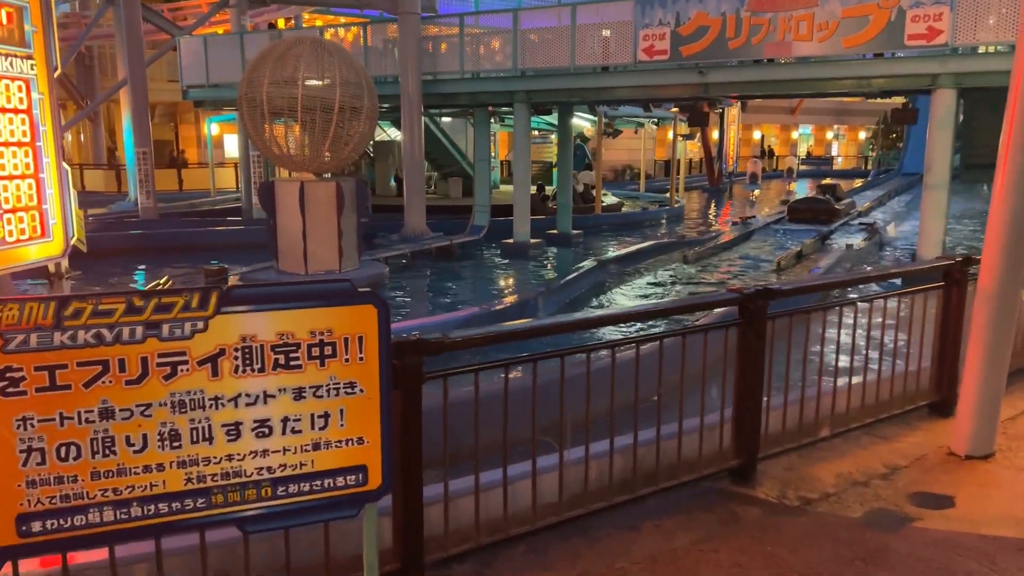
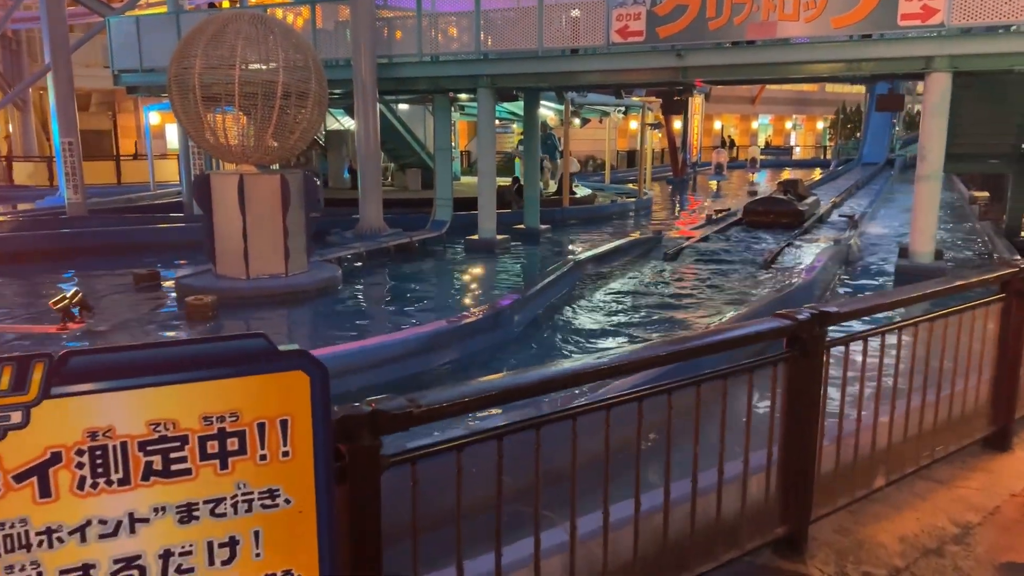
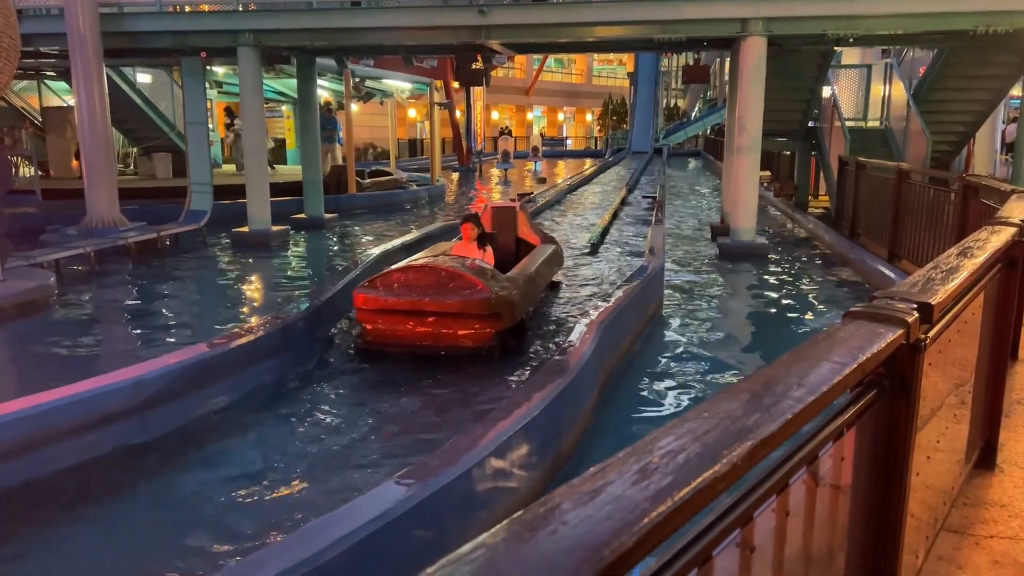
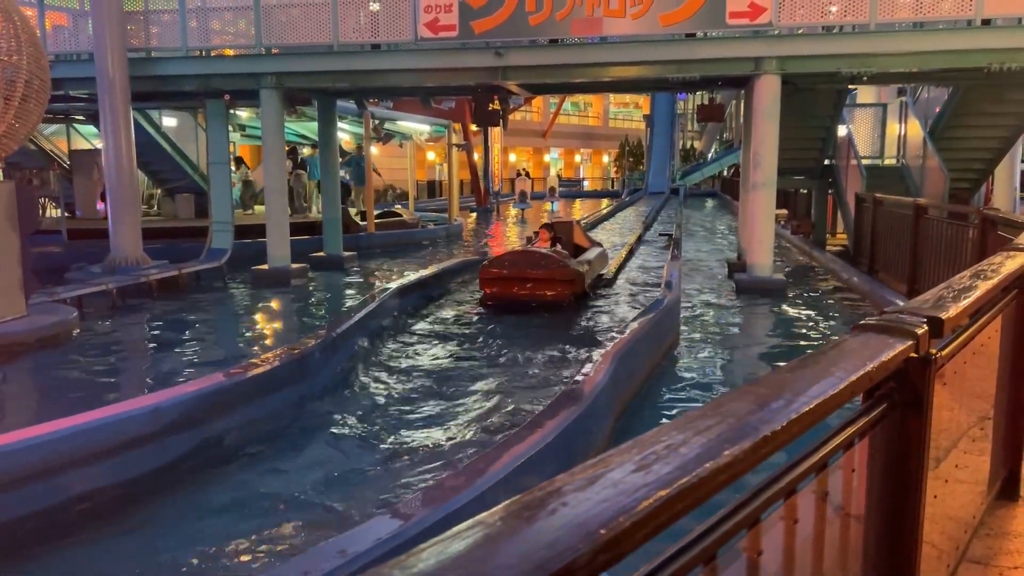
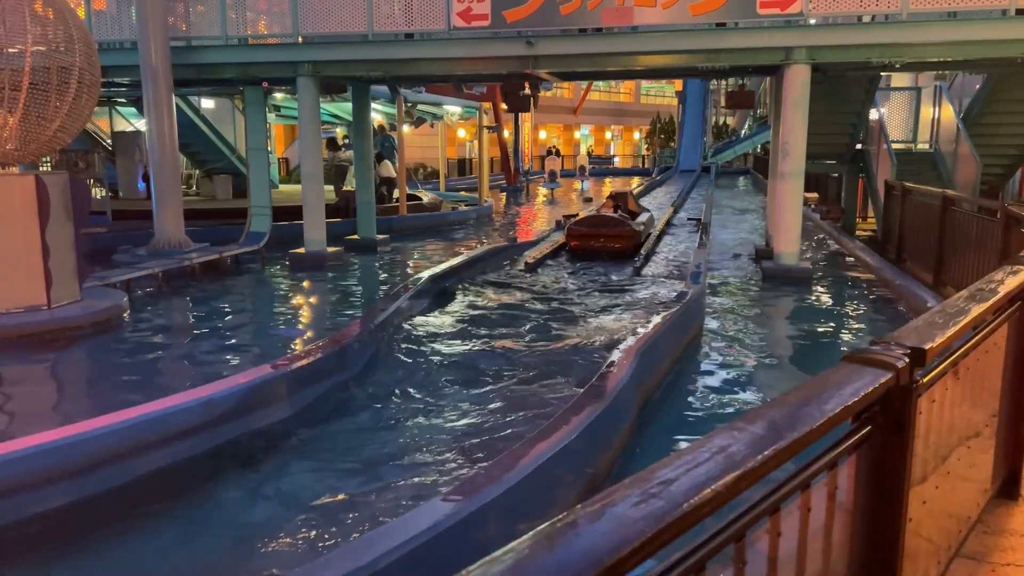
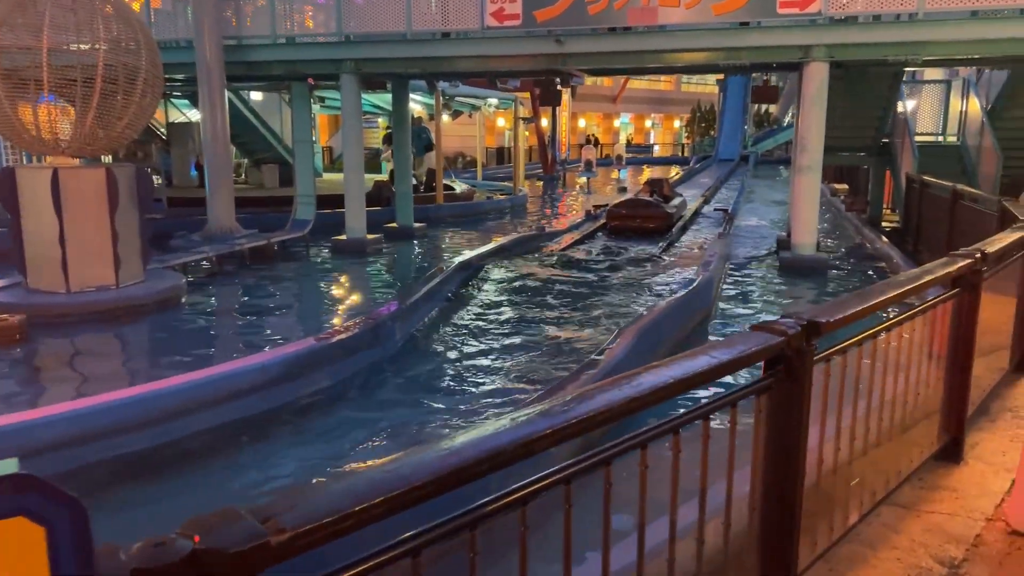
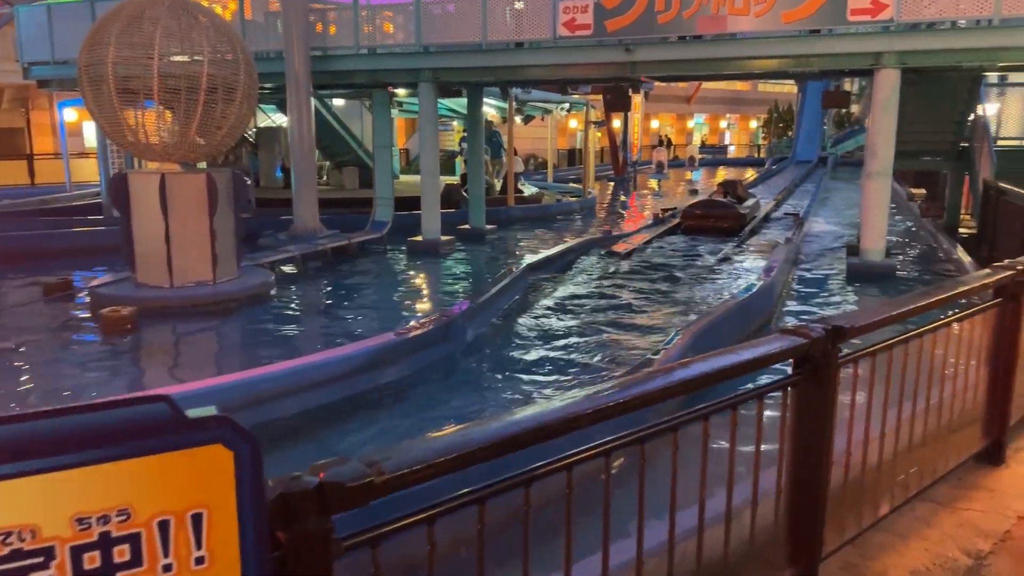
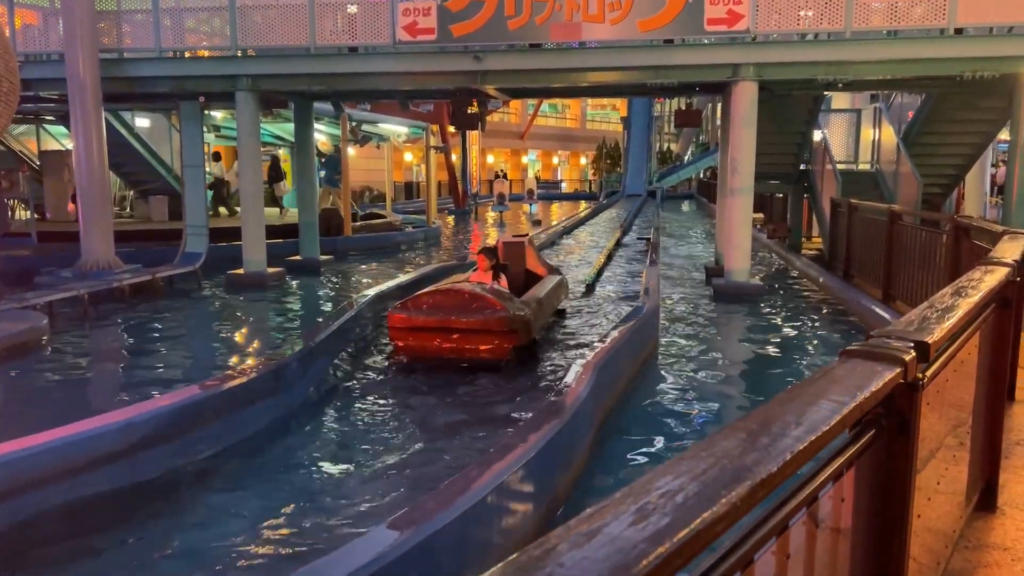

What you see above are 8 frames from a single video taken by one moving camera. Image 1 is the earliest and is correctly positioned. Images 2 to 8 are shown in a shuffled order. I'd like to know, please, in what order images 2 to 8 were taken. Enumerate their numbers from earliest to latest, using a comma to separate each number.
2, 7, 6, 5, 4, 8, 3
